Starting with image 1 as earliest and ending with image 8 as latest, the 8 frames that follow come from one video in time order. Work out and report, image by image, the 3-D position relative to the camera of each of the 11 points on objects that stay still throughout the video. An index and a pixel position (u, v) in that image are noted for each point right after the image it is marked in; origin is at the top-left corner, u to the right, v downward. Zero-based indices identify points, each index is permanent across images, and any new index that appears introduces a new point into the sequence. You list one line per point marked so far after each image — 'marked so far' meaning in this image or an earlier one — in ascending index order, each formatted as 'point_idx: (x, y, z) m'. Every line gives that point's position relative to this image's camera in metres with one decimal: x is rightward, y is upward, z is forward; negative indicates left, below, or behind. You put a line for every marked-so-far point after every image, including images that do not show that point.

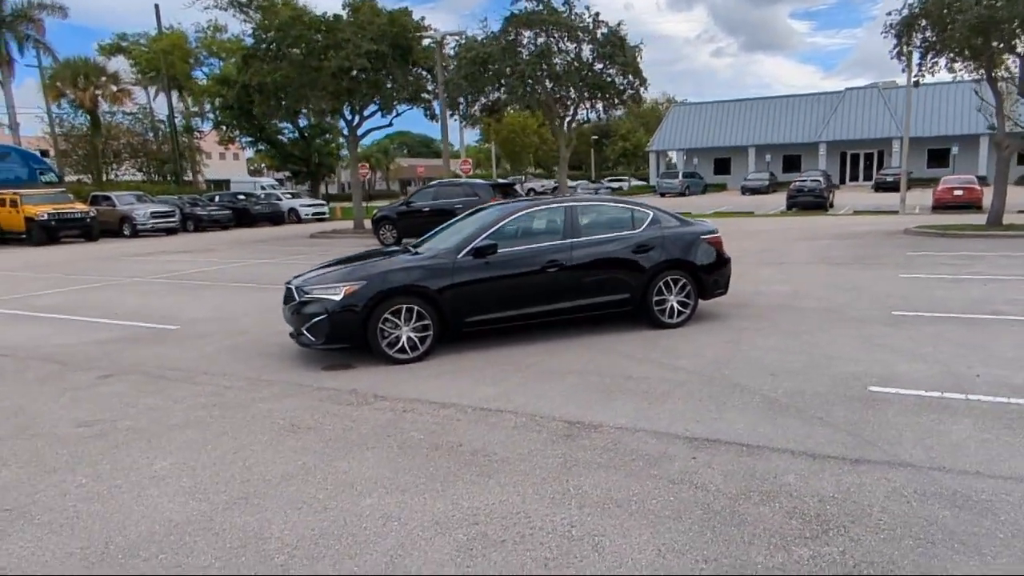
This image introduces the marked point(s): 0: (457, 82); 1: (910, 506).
0: (-1.5, +5.5, +19.3) m
1: (+2.2, -1.2, +4.0) m
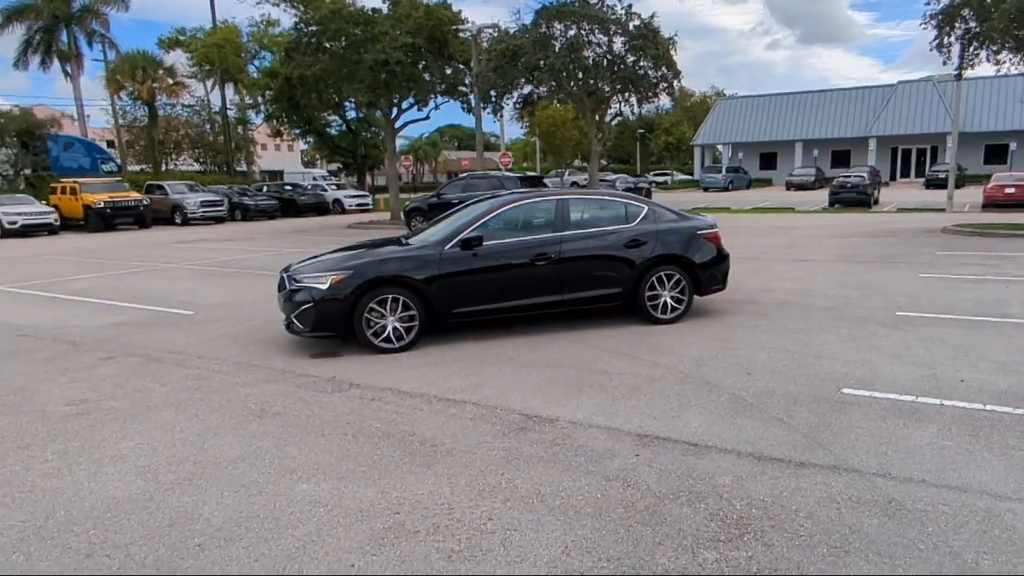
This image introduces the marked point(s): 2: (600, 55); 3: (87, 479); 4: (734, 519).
0: (-0.7, +5.7, +19.3) m
1: (+1.7, -1.2, +3.8) m
2: (+2.3, +6.1, +18.8) m
3: (-2.9, -1.3, +4.9) m
4: (+1.2, -1.2, +3.8) m
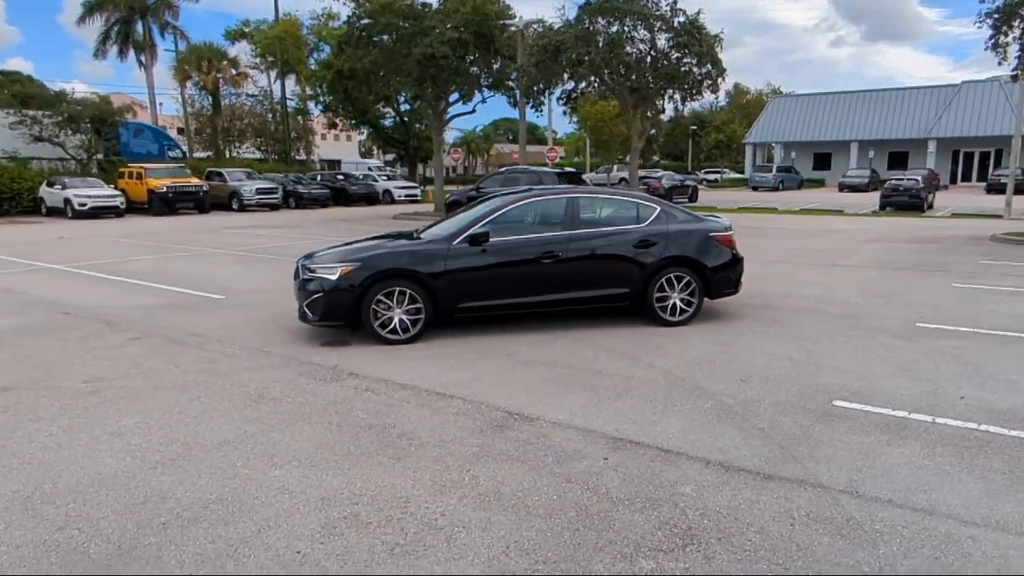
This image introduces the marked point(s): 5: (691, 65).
0: (+0.4, +5.9, +19.3) m
1: (+1.4, -1.3, +3.7) m
2: (+3.4, +6.2, +18.5) m
3: (-3.1, -1.2, +5.2) m
4: (+0.9, -1.3, +3.8) m
5: (+4.7, +5.8, +18.7) m
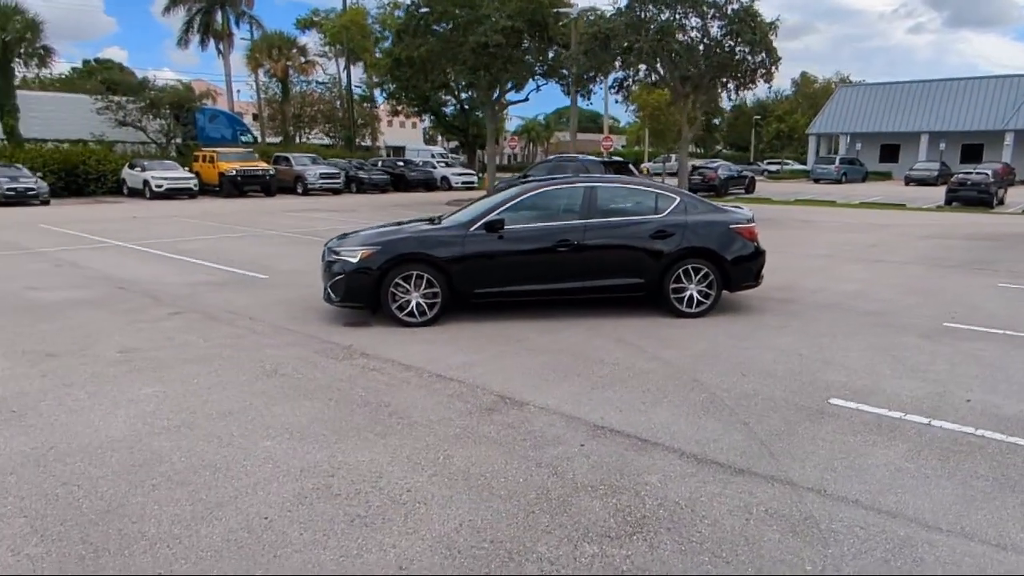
0: (+1.8, +6.2, +19.2) m
1: (+1.2, -1.2, +3.7) m
2: (+4.7, +6.4, +18.1) m
3: (-3.2, -1.0, +5.6) m
4: (+0.7, -1.2, +3.8) m
5: (+6.0, +6.0, +18.3) m
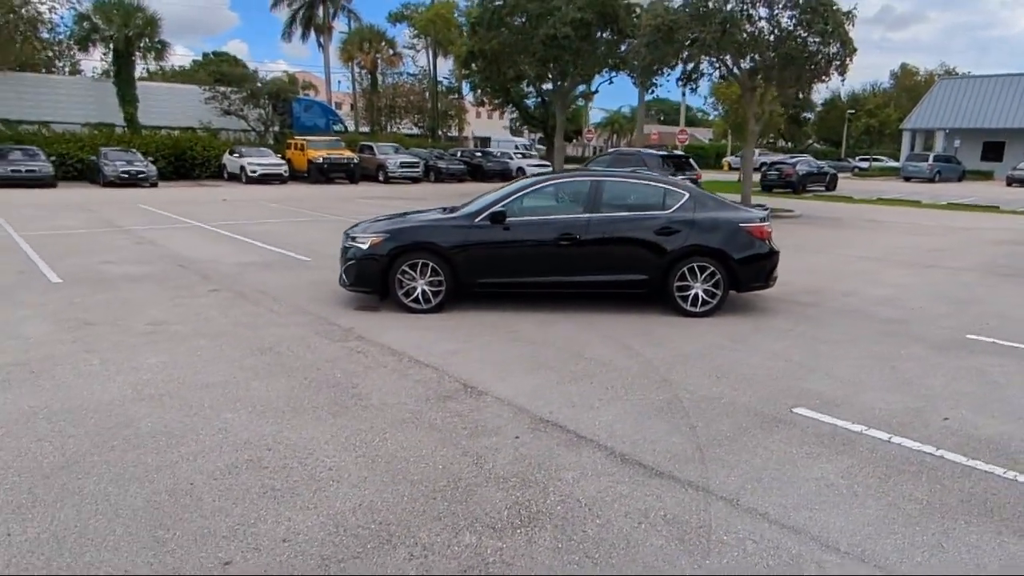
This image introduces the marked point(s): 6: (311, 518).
0: (+3.4, +6.3, +18.8) m
1: (+0.6, -1.2, +3.6) m
2: (+6.2, +6.4, +17.4) m
3: (-3.5, -0.8, +6.0) m
4: (+0.1, -1.2, +3.8) m
5: (+7.5, +5.9, +17.4) m
6: (-1.1, -1.2, +3.8) m
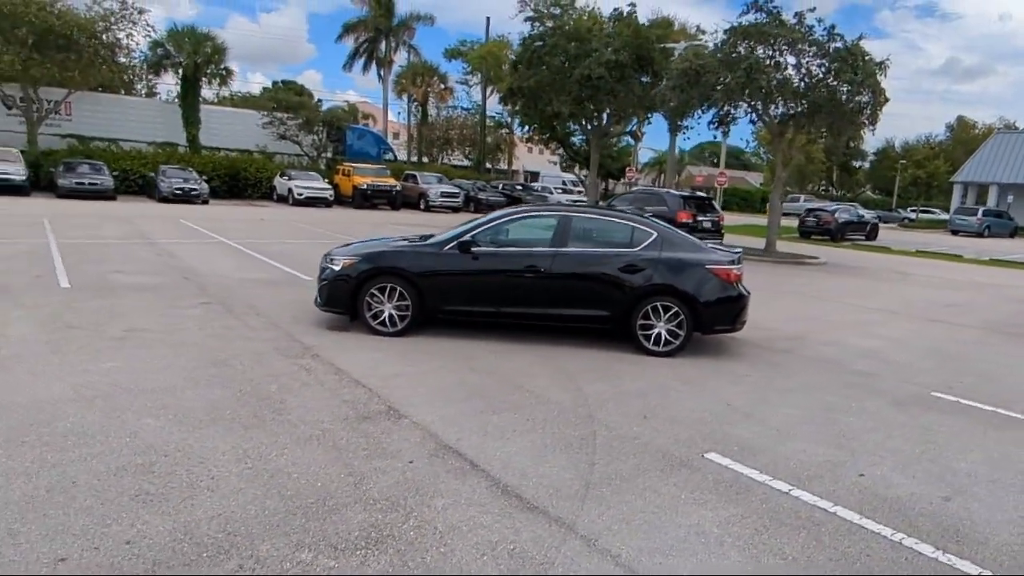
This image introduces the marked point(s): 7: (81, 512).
0: (+4.1, +5.2, +18.8) m
1: (-0.2, -1.3, +3.5) m
2: (+6.8, +5.2, +17.2) m
3: (-4.1, -0.8, +6.3) m
4: (-0.7, -1.3, +3.8) m
5: (+8.0, +4.7, +17.0) m
6: (-1.8, -1.3, +3.8) m
7: (-2.4, -1.2, +3.9) m
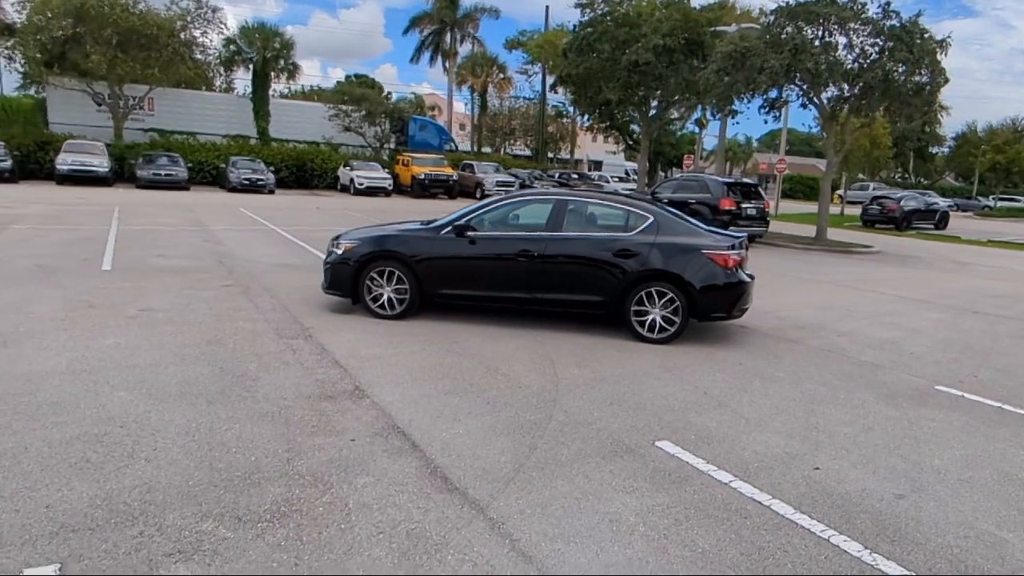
0: (+5.2, +5.5, +18.2) m
1: (-0.7, -1.2, +3.5) m
2: (+7.7, +5.4, +16.3) m
3: (-4.3, -0.6, +6.6) m
4: (-1.2, -1.2, +3.8) m
5: (+8.9, +4.9, +16.0) m
6: (-2.3, -1.1, +3.9) m
7: (-2.8, -1.1, +4.1) m
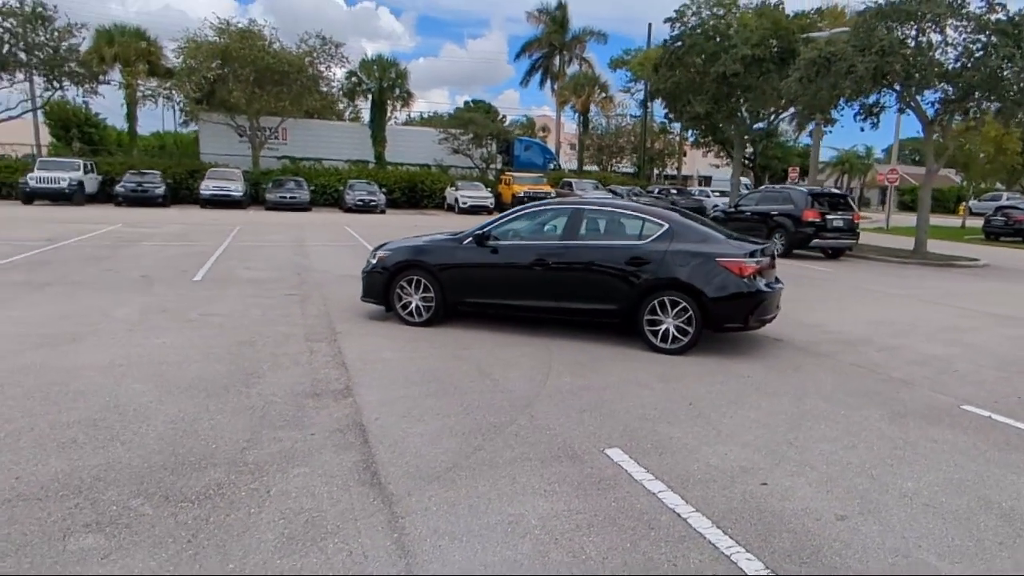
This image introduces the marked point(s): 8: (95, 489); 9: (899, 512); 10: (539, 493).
0: (+7.1, +5.1, +17.3) m
1: (-1.2, -1.2, +3.6) m
2: (+9.2, +5.1, +15.1) m
3: (-4.3, -0.7, +7.3) m
4: (-1.6, -1.1, +4.0) m
5: (+10.4, +4.5, +14.6) m
6: (-2.8, -1.1, +4.3) m
7: (-3.2, -1.1, +4.5) m
8: (-2.3, -1.1, +4.0) m
9: (+2.0, -1.2, +3.7) m
10: (+0.2, -1.1, +3.9) m
